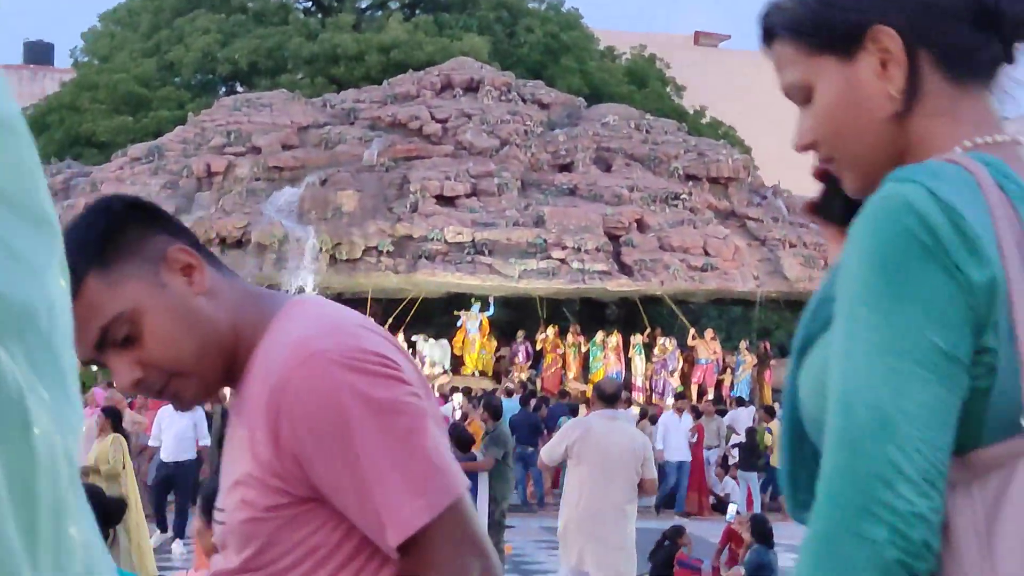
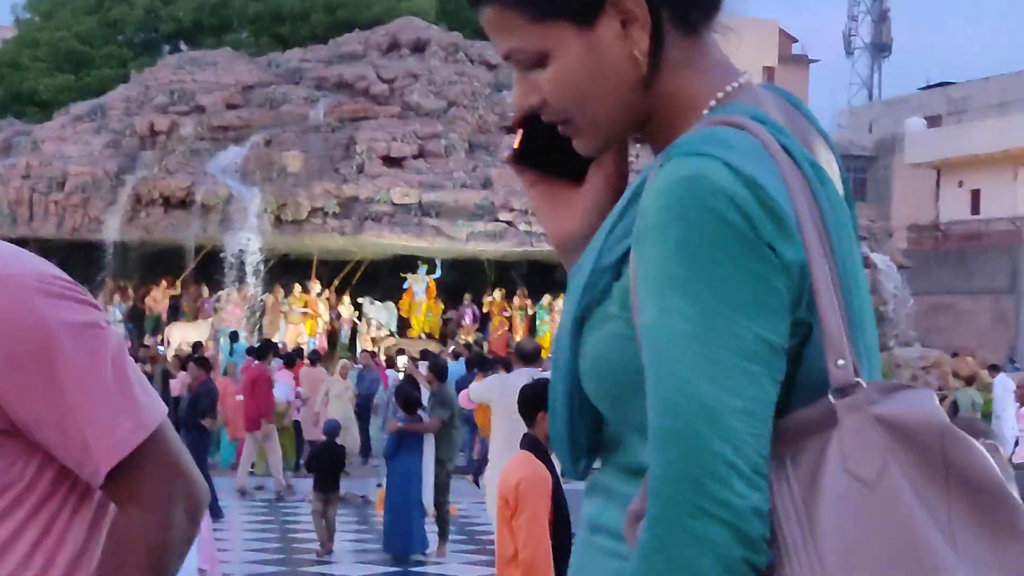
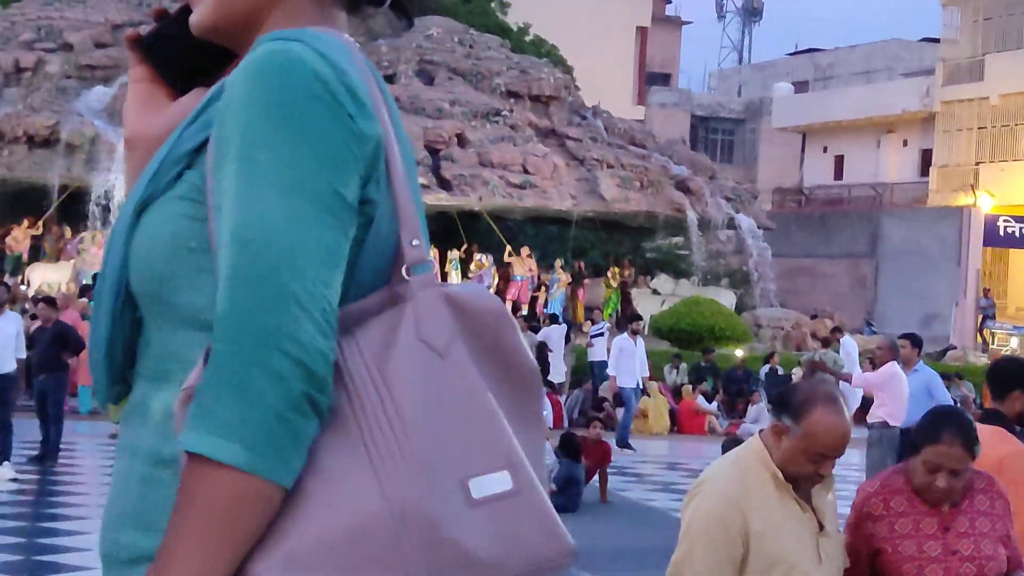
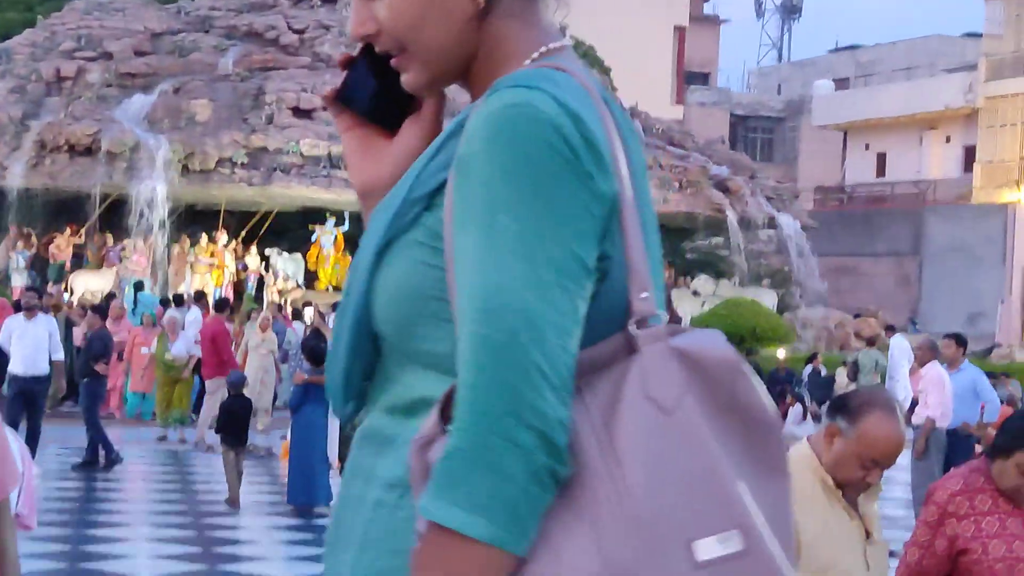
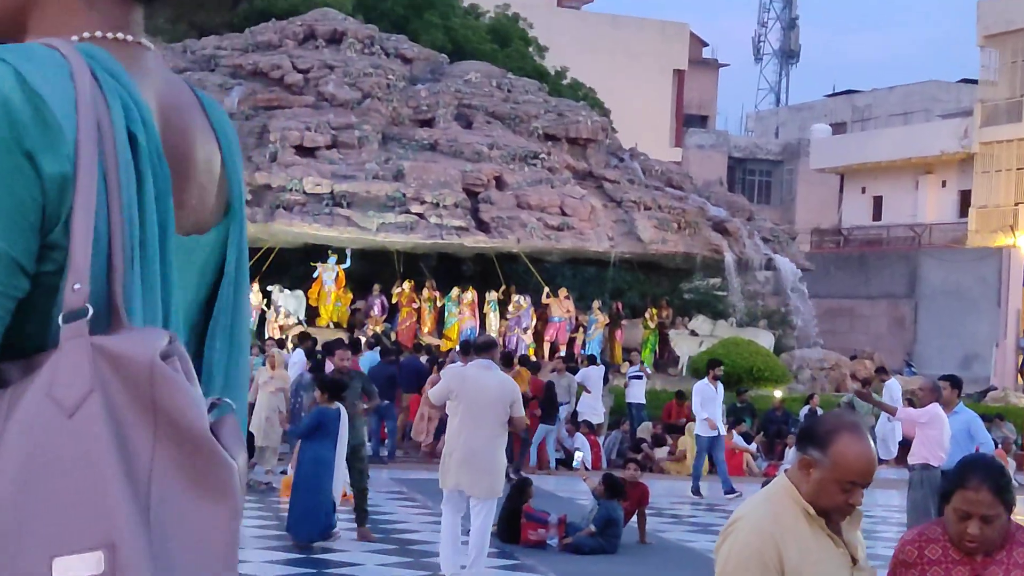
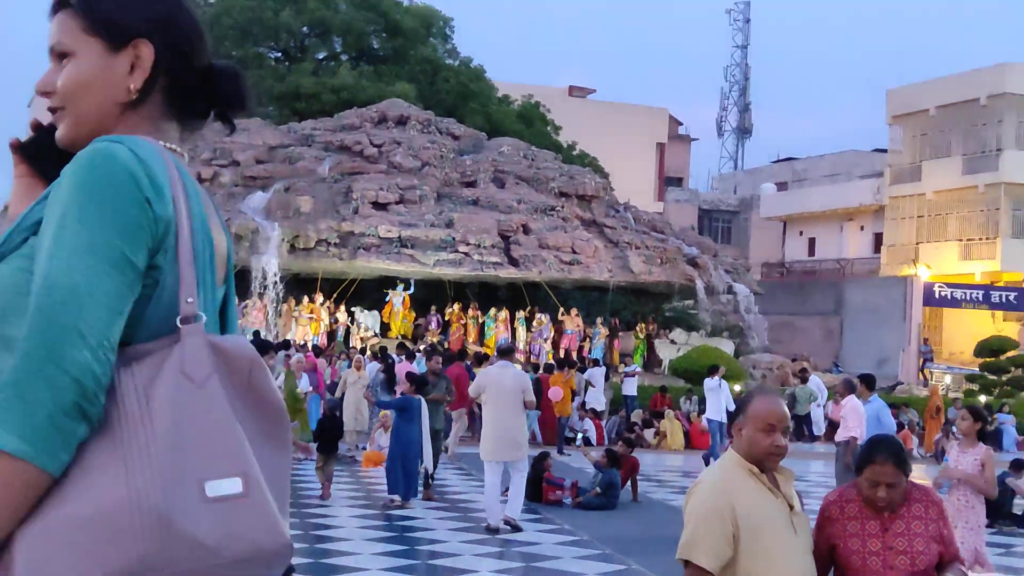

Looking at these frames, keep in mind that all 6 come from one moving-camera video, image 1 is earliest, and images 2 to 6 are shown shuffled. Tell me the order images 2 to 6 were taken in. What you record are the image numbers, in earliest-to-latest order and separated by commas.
2, 4, 3, 5, 6
